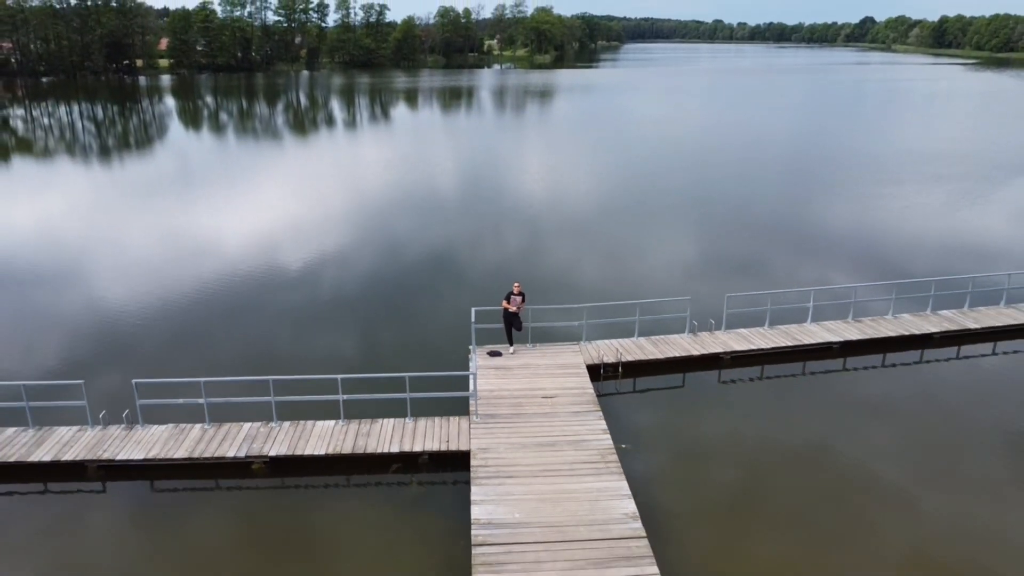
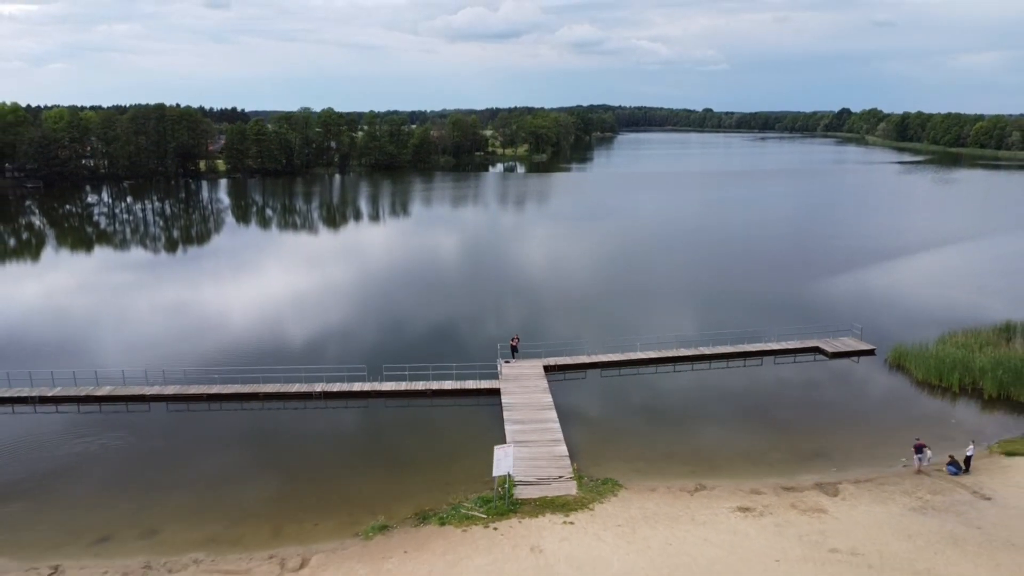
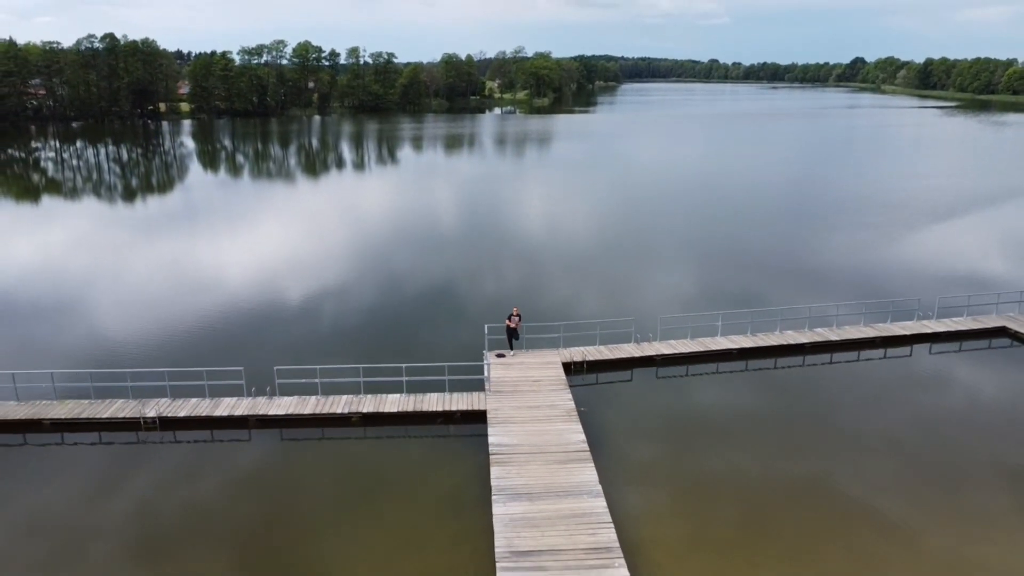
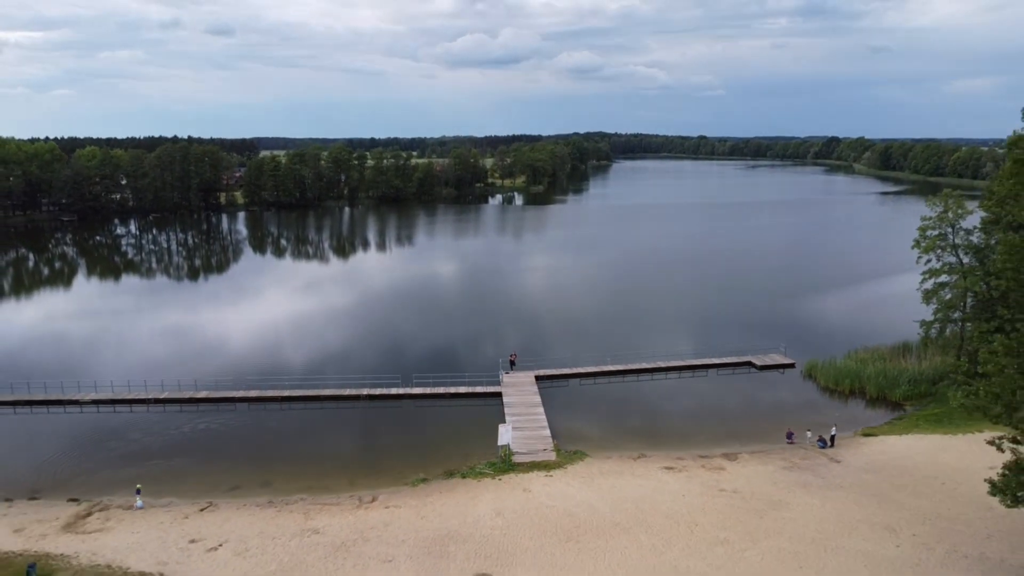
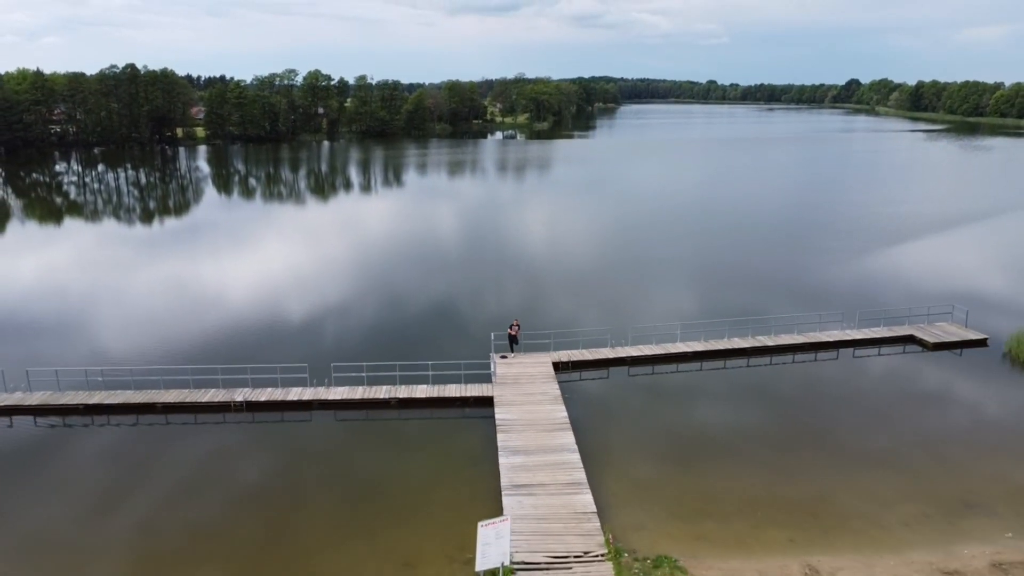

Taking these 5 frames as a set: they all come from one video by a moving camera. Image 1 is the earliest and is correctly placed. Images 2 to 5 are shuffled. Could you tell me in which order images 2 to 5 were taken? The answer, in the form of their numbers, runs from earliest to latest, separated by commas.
3, 5, 2, 4
